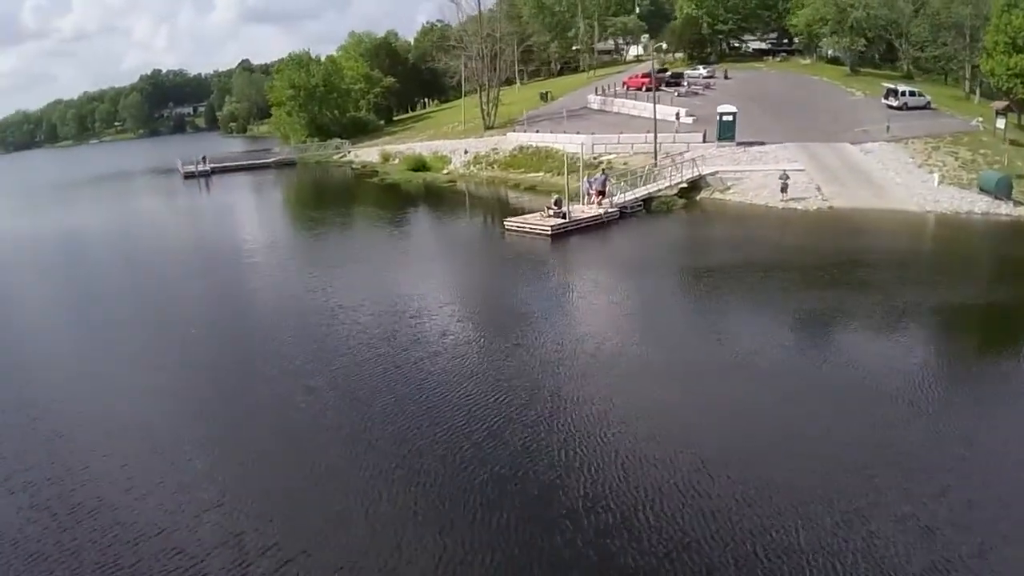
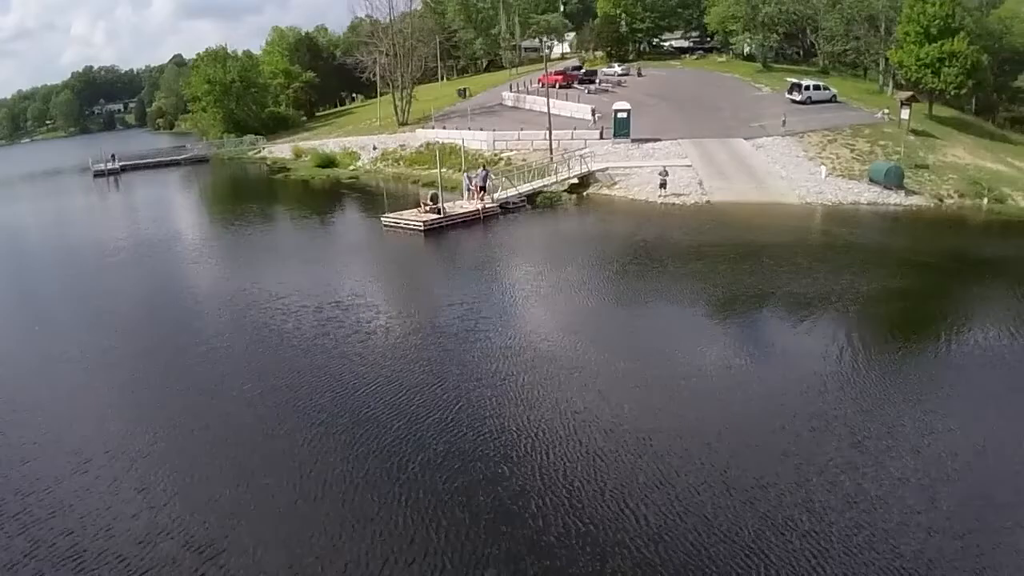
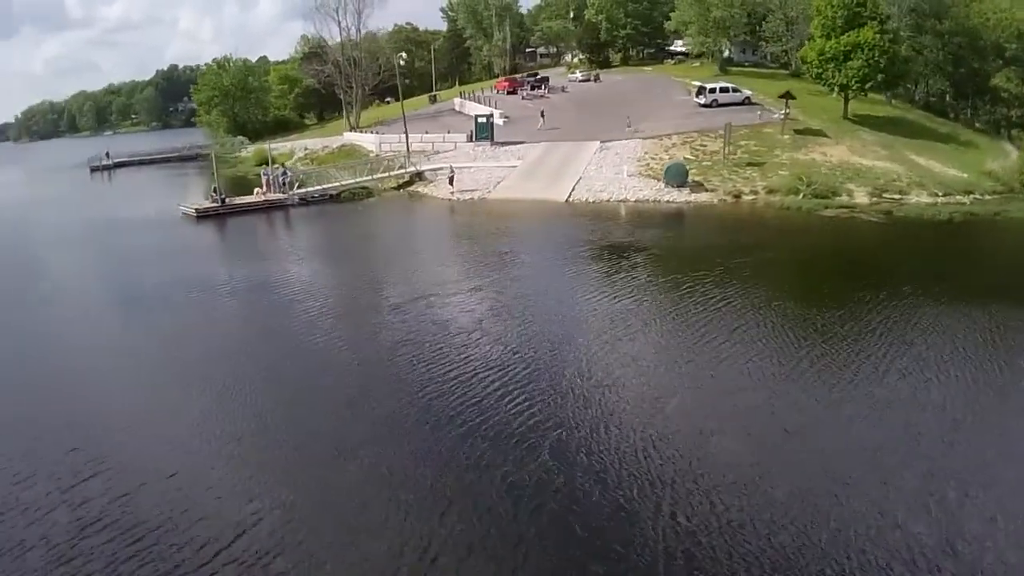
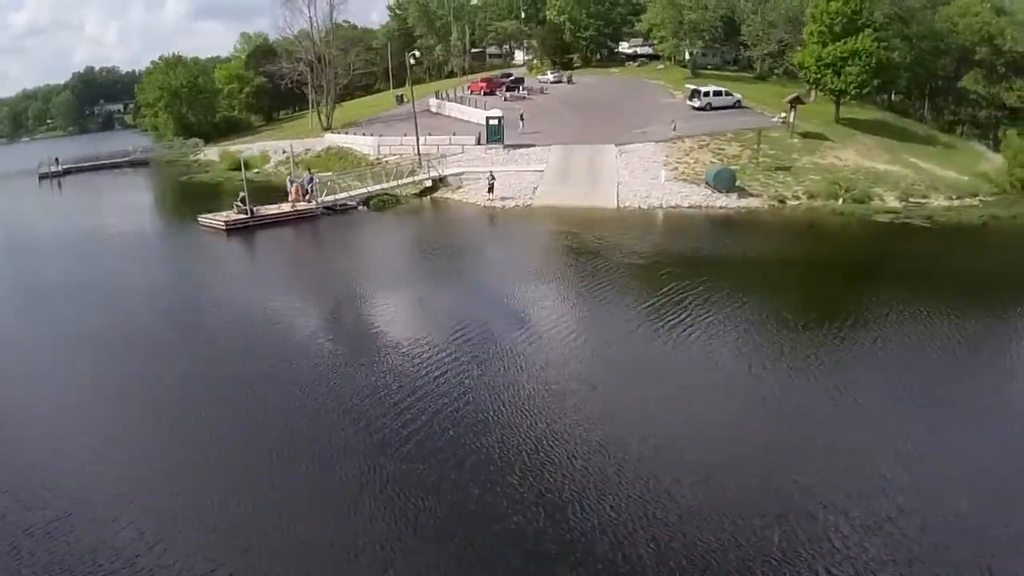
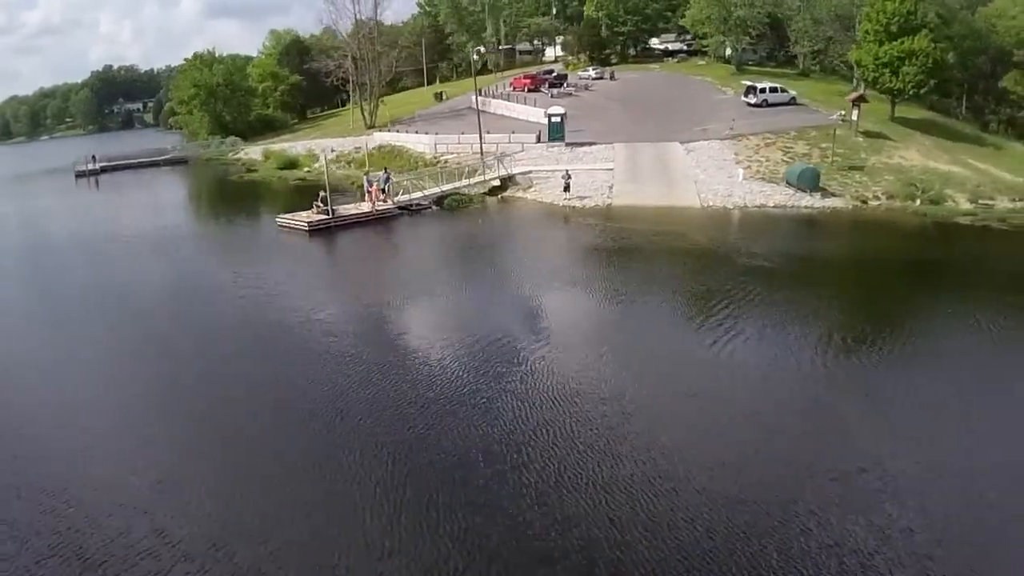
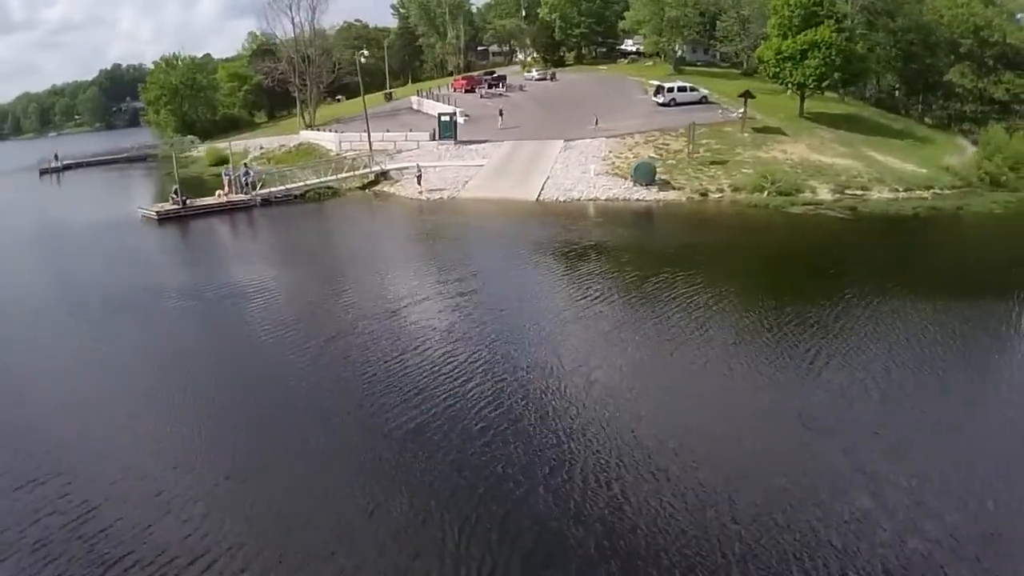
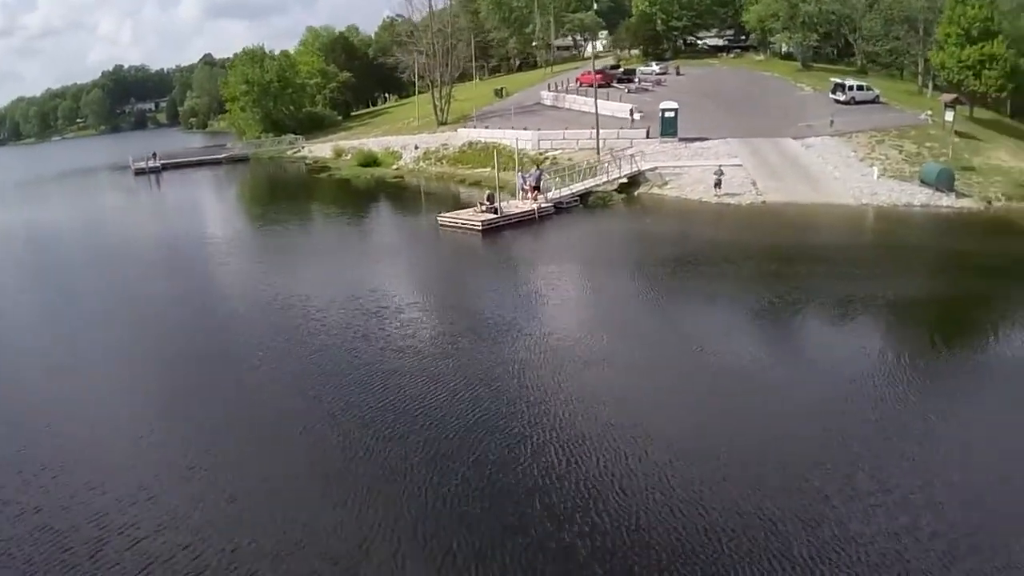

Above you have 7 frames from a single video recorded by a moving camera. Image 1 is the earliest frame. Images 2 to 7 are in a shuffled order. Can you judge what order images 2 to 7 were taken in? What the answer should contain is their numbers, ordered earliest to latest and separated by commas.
7, 2, 5, 4, 6, 3
